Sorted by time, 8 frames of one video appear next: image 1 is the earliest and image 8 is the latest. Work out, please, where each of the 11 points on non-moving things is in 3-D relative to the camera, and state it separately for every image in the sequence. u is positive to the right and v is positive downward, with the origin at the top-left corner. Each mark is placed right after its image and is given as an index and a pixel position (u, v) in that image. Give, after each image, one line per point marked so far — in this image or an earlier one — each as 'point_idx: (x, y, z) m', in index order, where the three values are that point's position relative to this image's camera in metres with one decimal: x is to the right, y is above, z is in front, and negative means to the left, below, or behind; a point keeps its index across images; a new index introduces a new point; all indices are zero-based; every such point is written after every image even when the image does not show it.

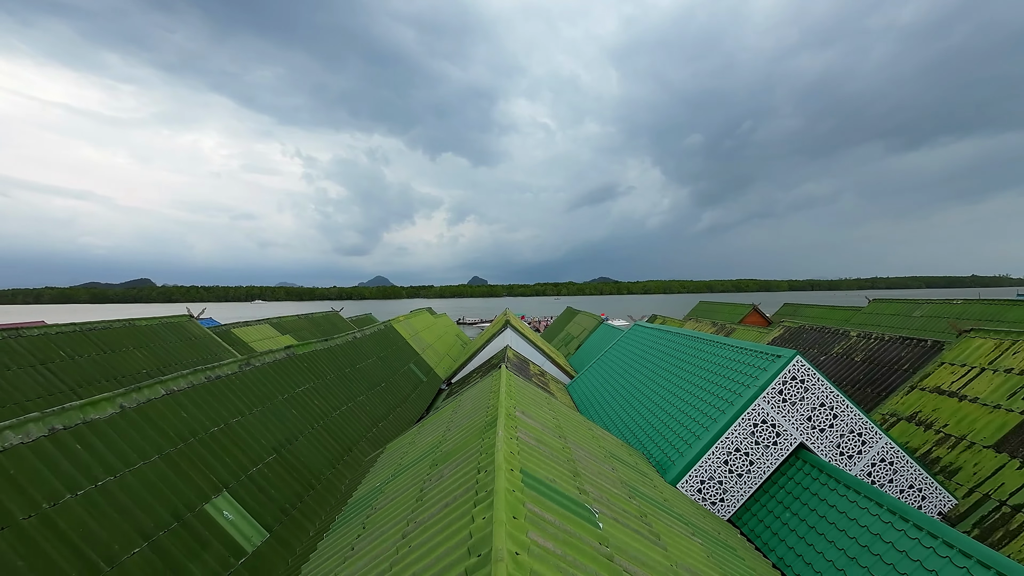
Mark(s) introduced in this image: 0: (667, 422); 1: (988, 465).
0: (+3.6, -3.1, +8.5) m
1: (+9.2, -3.4, +7.0) m
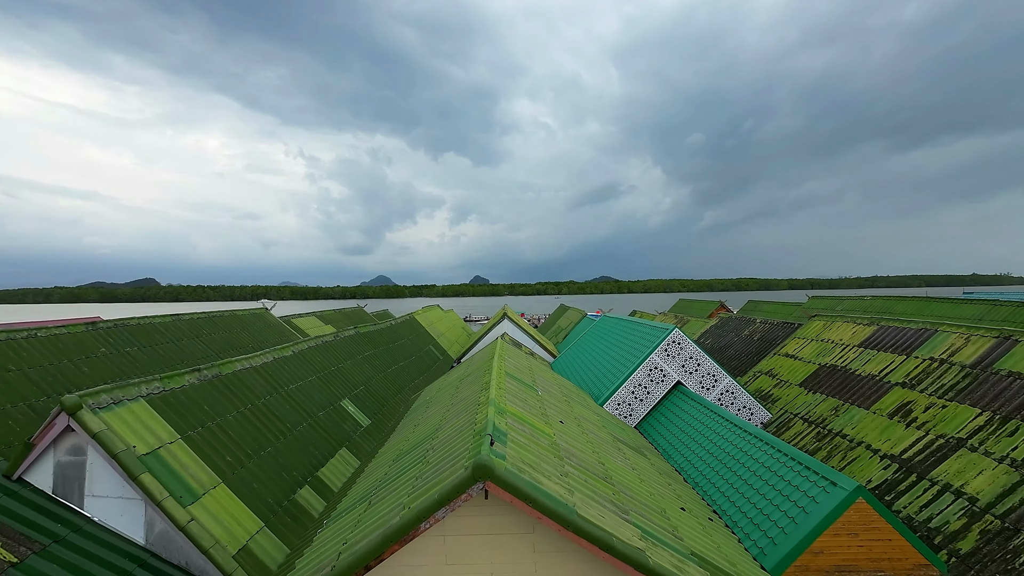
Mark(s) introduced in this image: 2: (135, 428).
0: (+3.4, -3.1, +13.1) m
1: (+8.9, -3.4, +11.6) m
2: (-5.5, -2.1, +5.5) m
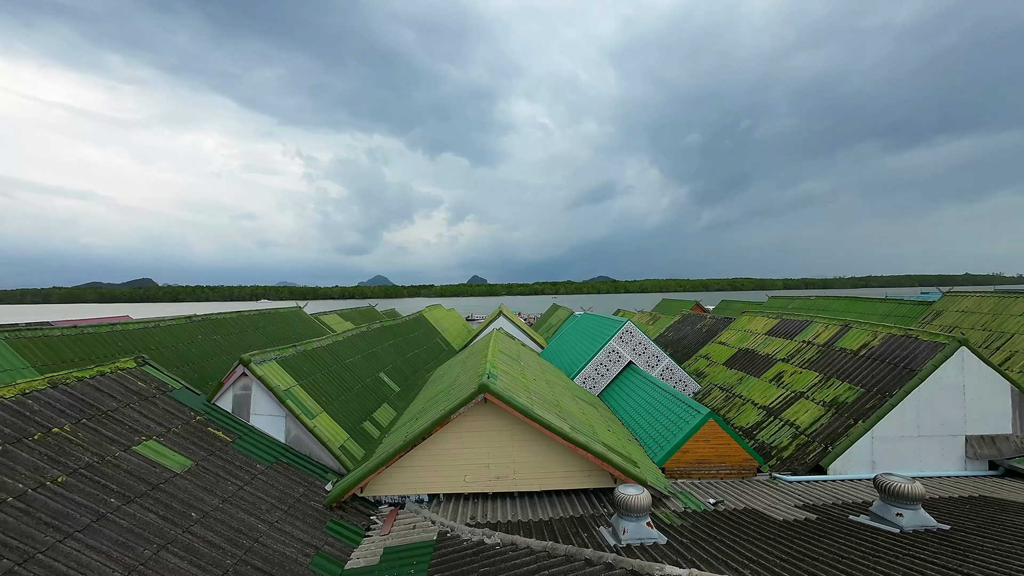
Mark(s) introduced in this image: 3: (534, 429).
0: (+3.1, -3.2, +16.7) m
1: (+8.6, -3.4, +15.2) m
2: (-5.8, -2.2, +9.1) m
3: (+0.5, -3.1, +8.1) m
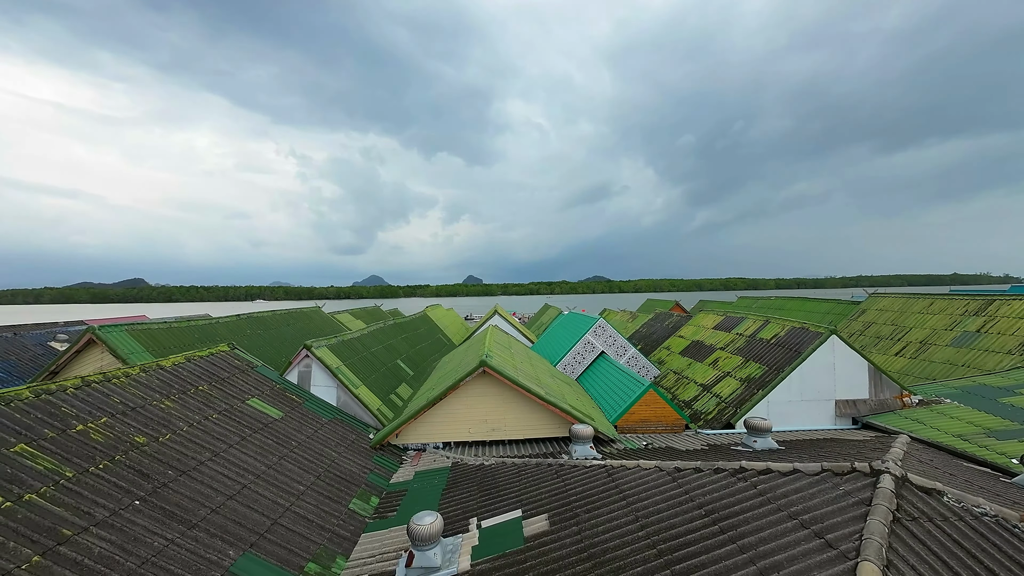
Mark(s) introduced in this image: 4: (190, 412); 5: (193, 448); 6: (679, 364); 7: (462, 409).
0: (+2.7, -3.3, +19.9) m
1: (+8.2, -3.6, +18.5) m
2: (-6.1, -2.3, +12.2) m
3: (+0.3, -3.3, +11.2) m
4: (-7.3, -2.8, +8.2) m
5: (-6.5, -3.2, +7.4) m
6: (+8.1, -3.7, +17.5) m
7: (-1.5, -3.8, +11.3) m
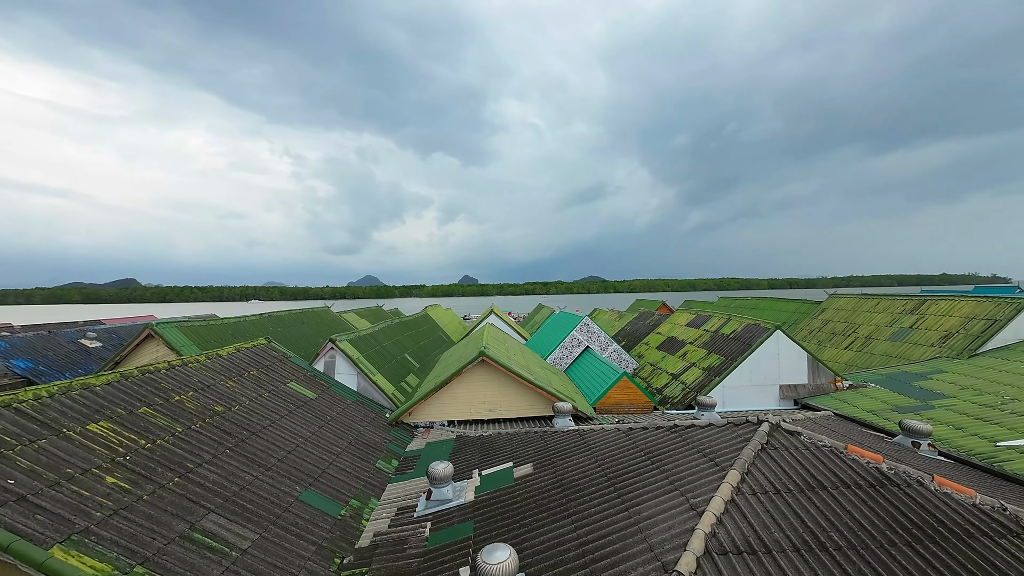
0: (+2.4, -3.4, +22.1) m
1: (+7.9, -3.7, +20.7) m
2: (-6.3, -2.4, +14.2) m
3: (0.0, -3.3, +13.3) m
4: (-7.5, -2.9, +10.2) m
5: (-6.7, -3.3, +9.4) m
6: (+7.8, -3.8, +19.7) m
7: (-1.8, -3.9, +13.4) m
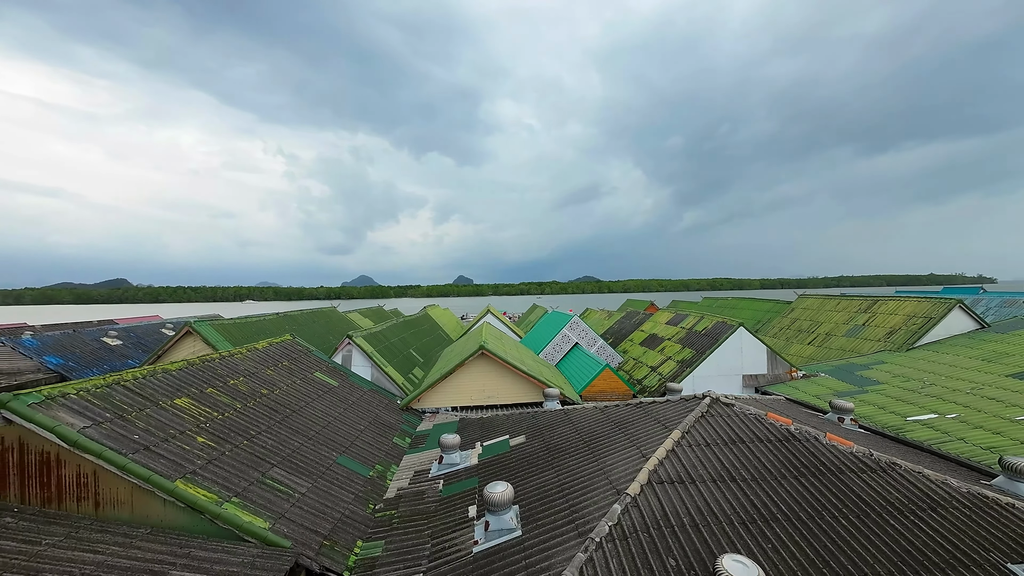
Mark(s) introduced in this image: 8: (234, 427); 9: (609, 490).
0: (+2.1, -3.5, +24.0) m
1: (+7.7, -3.8, +22.7) m
2: (-6.5, -2.5, +16.0) m
3: (-0.1, -3.4, +15.2) m
4: (-7.6, -3.0, +12.0) m
5: (-6.8, -3.4, +11.2) m
6: (+7.5, -3.9, +21.7) m
7: (-1.9, -4.0, +15.3) m
8: (-6.7, -3.4, +8.7) m
9: (+1.9, -3.9, +7.1) m
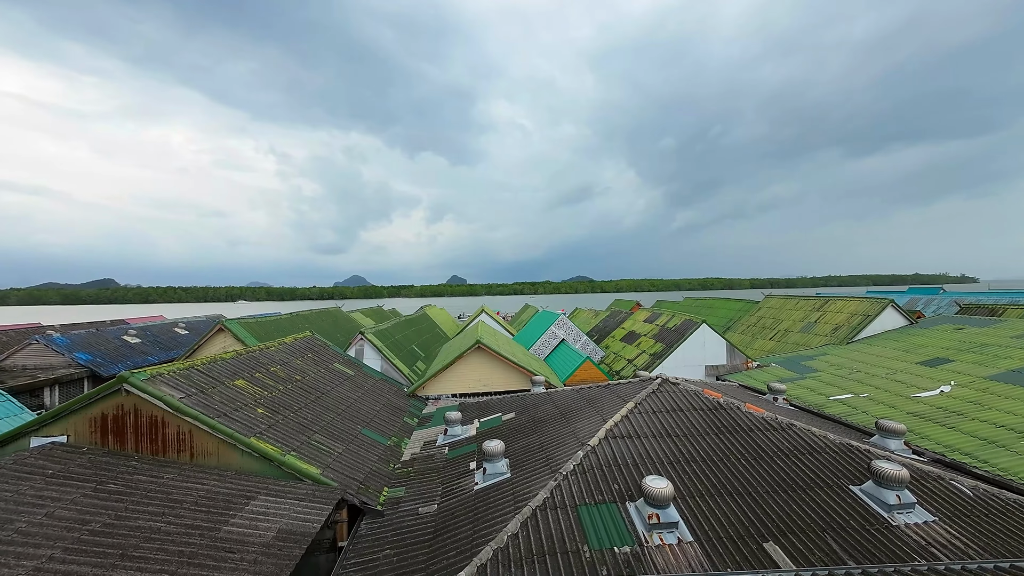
0: (+1.5, -3.6, +26.3) m
1: (+7.2, -3.9, +25.1) m
2: (-6.9, -2.6, +18.2) m
3: (-0.5, -3.5, +17.5) m
4: (-7.9, -3.1, +14.2) m
5: (-7.1, -3.5, +13.4) m
6: (+7.1, -3.9, +24.1) m
7: (-2.3, -4.1, +17.5) m
8: (-7.0, -3.5, +10.9) m
9: (+1.7, -4.1, +9.4) m
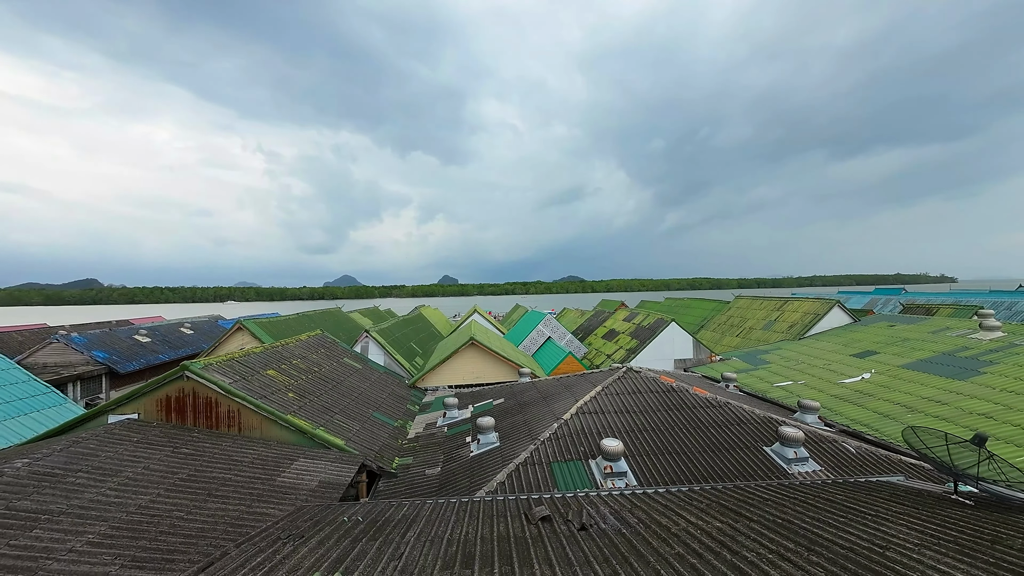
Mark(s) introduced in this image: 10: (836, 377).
0: (+0.8, -3.7, +28.5) m
1: (+6.4, -4.0, +27.4) m
2: (-7.5, -2.8, +20.1) m
3: (-1.0, -3.7, +19.6) m
4: (-8.4, -3.3, +16.1) m
5: (-7.5, -3.7, +15.3) m
6: (+6.4, -4.1, +26.3) m
7: (-2.8, -4.2, +19.6) m
8: (-7.4, -3.6, +12.9) m
9: (+1.3, -4.2, +11.6) m
10: (+14.4, -4.0, +16.2) m
